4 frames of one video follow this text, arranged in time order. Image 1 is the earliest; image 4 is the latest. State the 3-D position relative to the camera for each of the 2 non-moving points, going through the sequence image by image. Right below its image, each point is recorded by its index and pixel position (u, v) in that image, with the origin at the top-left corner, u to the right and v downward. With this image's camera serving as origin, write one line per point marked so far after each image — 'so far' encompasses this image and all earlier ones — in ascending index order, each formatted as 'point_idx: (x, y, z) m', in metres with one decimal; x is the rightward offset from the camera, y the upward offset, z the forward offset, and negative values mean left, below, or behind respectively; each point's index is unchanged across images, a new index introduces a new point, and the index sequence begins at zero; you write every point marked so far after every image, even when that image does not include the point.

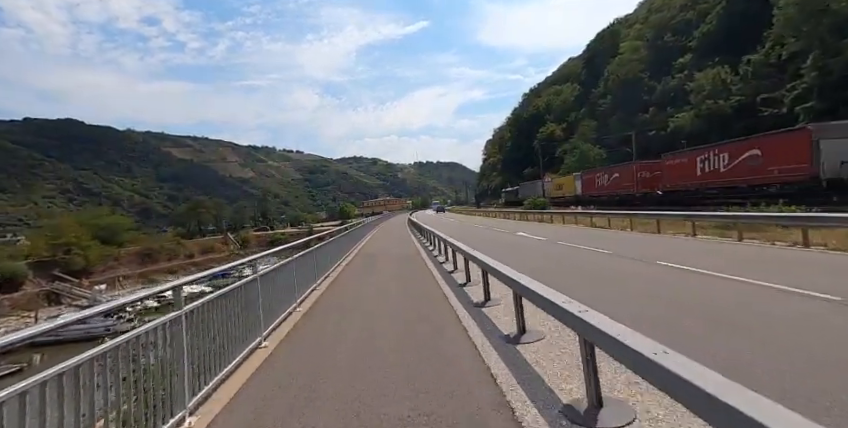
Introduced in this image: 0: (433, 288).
0: (0.0, -2.2, +14.0) m
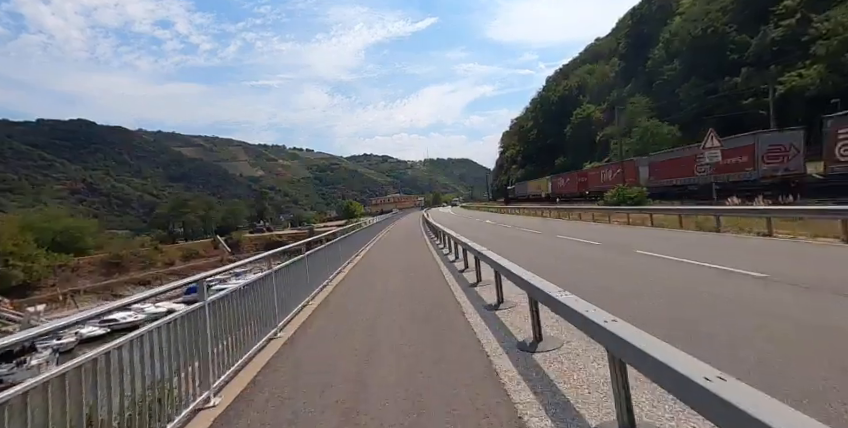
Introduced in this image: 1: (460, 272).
0: (+0.4, -2.1, +12.6) m
1: (+1.3, -2.0, +16.0) m
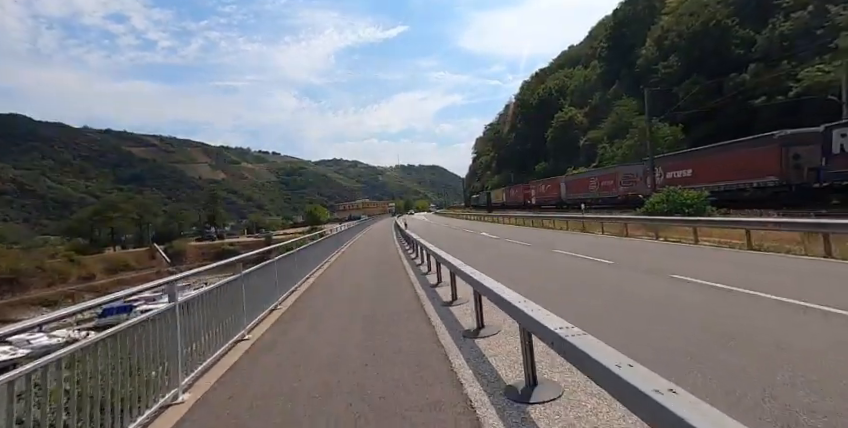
0: (-0.4, -2.3, +11.6) m
1: (+0.2, -2.3, +15.1) m
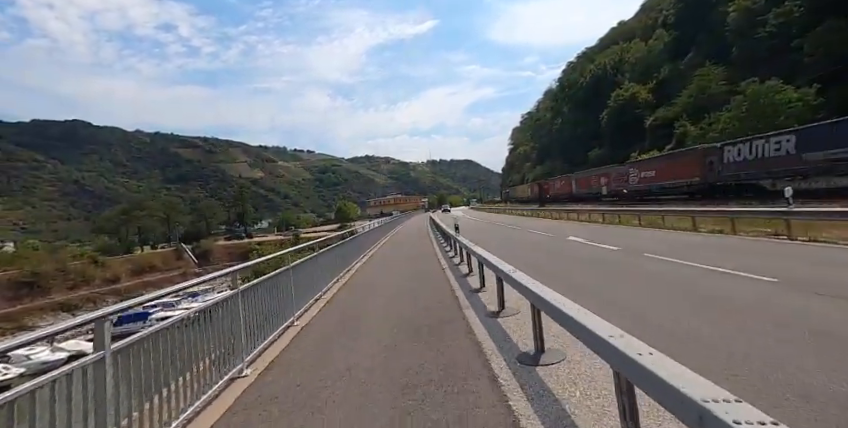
0: (+0.5, -2.2, +11.0) m
1: (+1.4, -2.1, +14.4) m
